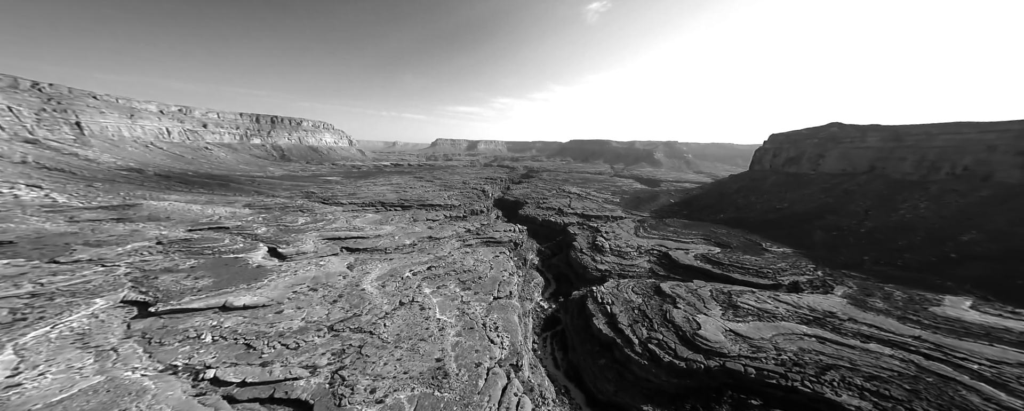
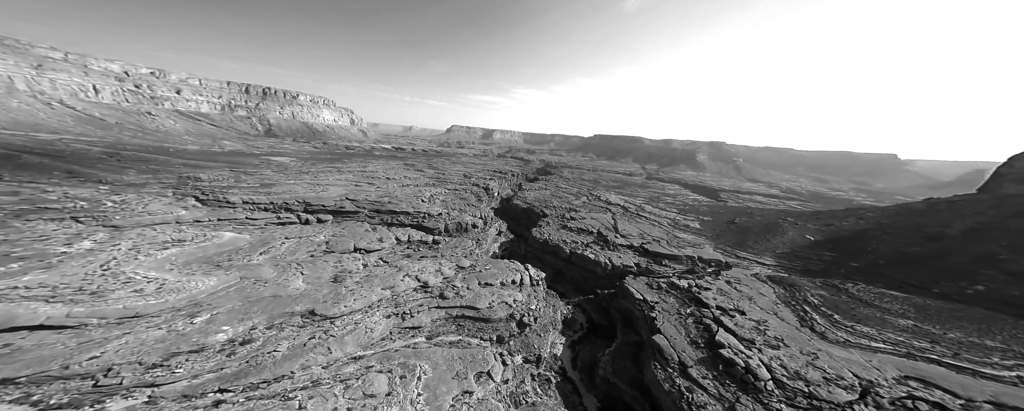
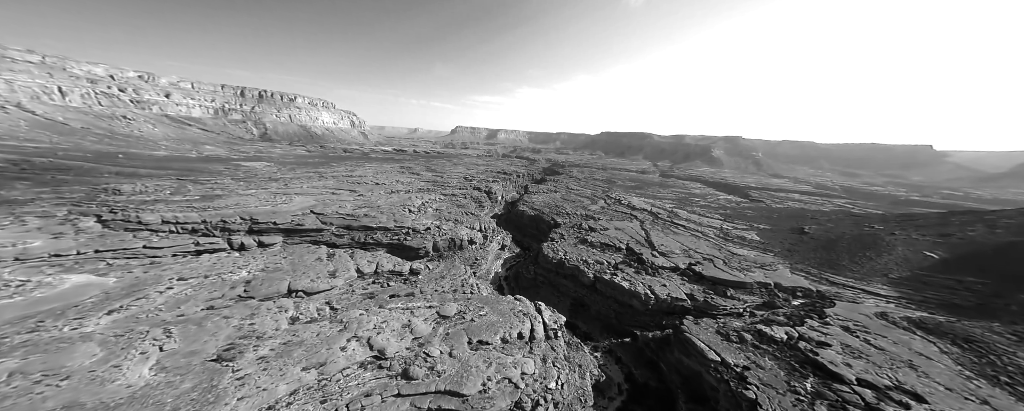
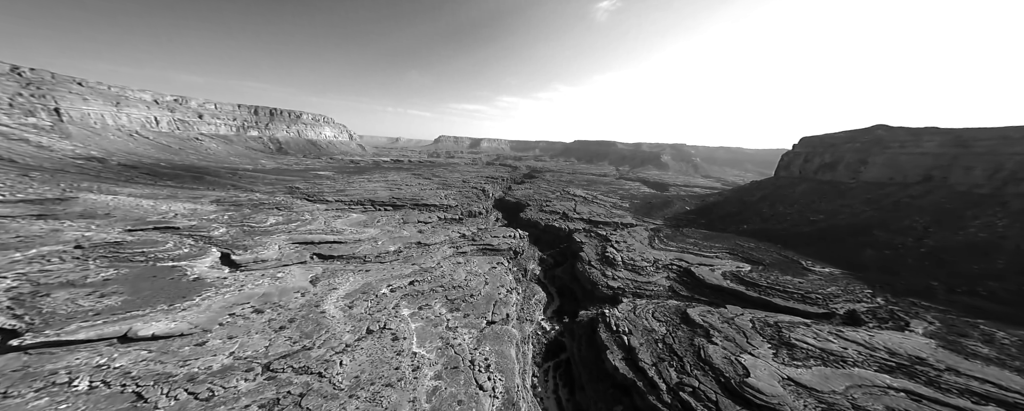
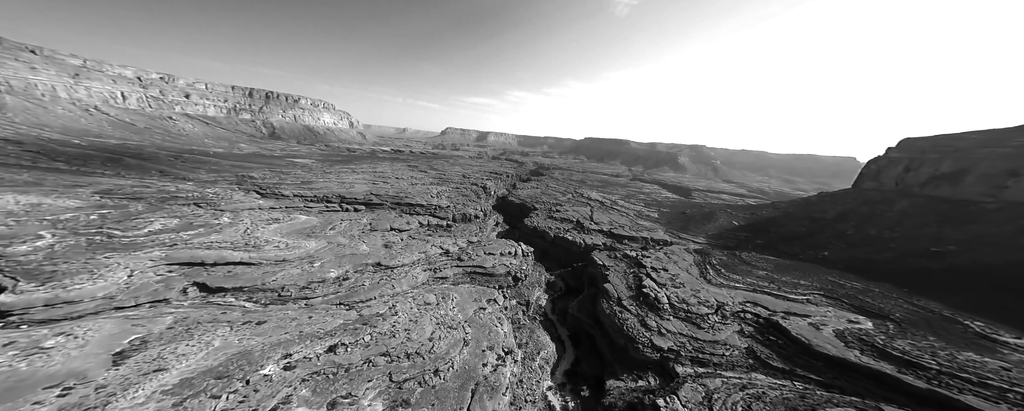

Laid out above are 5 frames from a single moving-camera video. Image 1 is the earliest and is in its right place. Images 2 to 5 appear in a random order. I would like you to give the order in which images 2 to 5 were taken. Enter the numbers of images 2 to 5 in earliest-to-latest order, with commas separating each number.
4, 5, 2, 3
